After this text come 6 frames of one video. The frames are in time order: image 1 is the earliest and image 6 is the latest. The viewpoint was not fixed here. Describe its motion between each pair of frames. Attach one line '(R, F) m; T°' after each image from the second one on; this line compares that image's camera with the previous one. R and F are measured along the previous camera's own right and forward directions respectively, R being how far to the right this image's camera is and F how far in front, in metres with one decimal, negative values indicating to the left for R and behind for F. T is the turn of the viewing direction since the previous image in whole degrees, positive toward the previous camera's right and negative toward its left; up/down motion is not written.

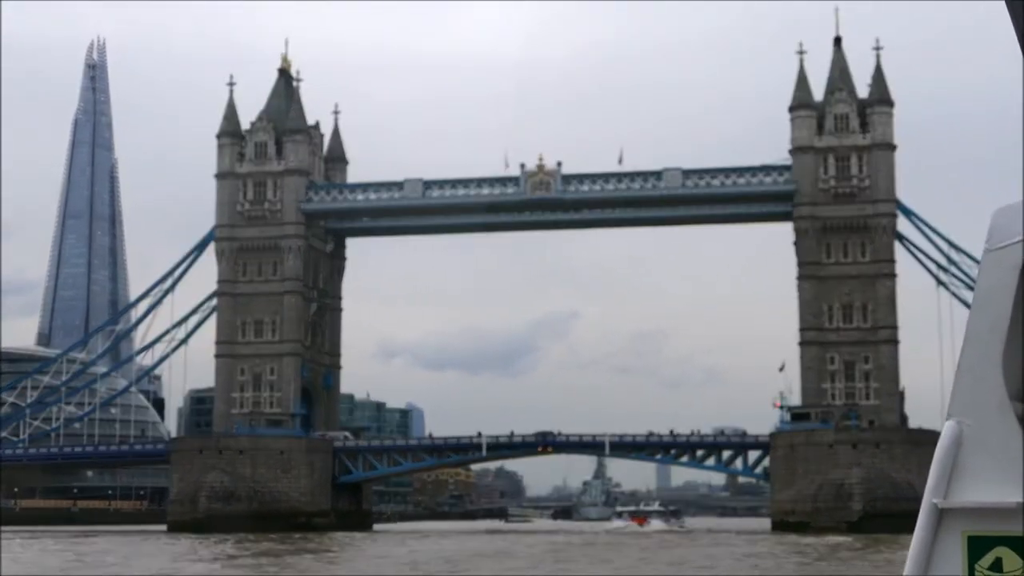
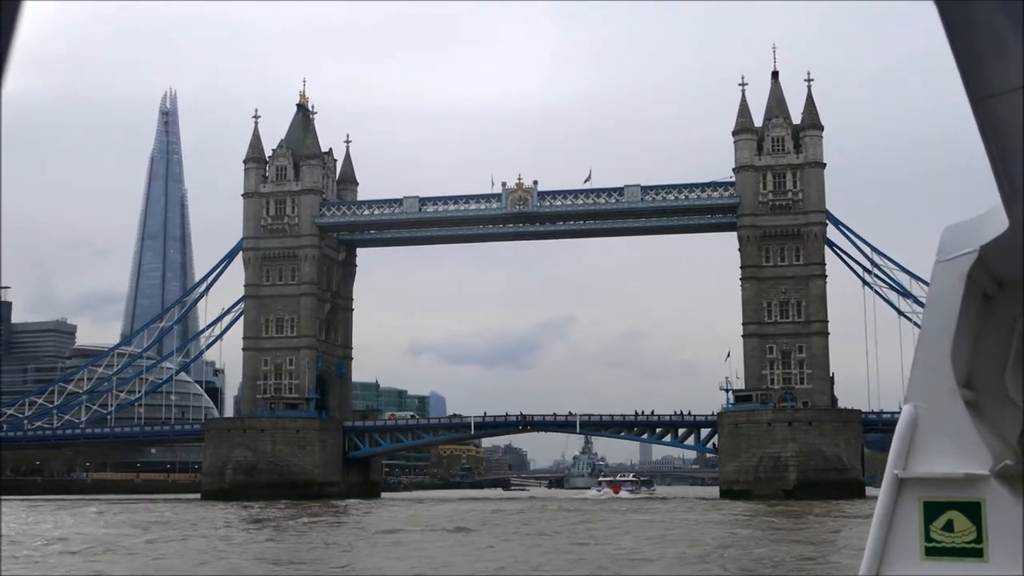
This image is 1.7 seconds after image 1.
(+1.0, -6.2) m; -1°
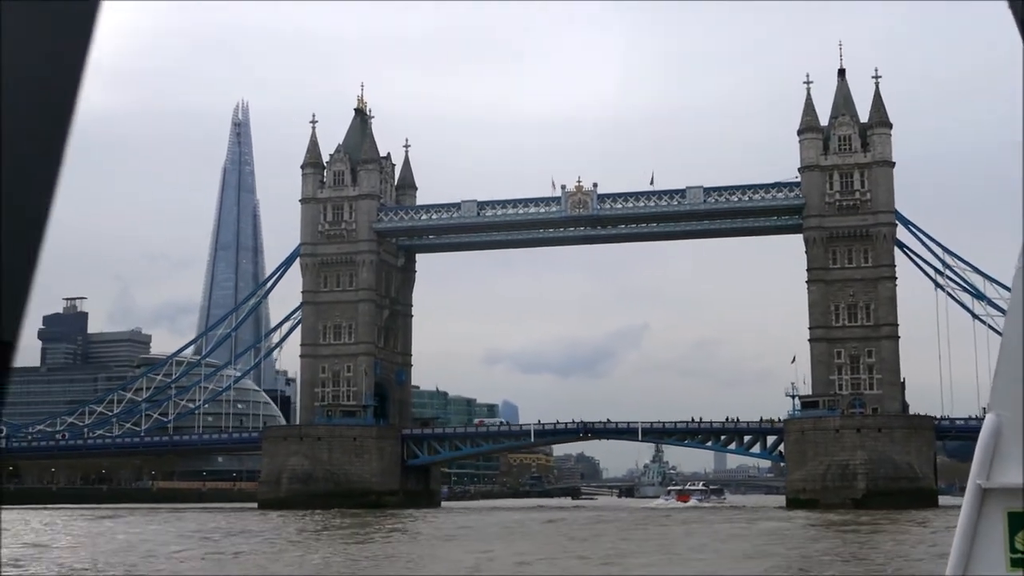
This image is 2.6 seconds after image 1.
(+0.9, +0.7) m; -4°
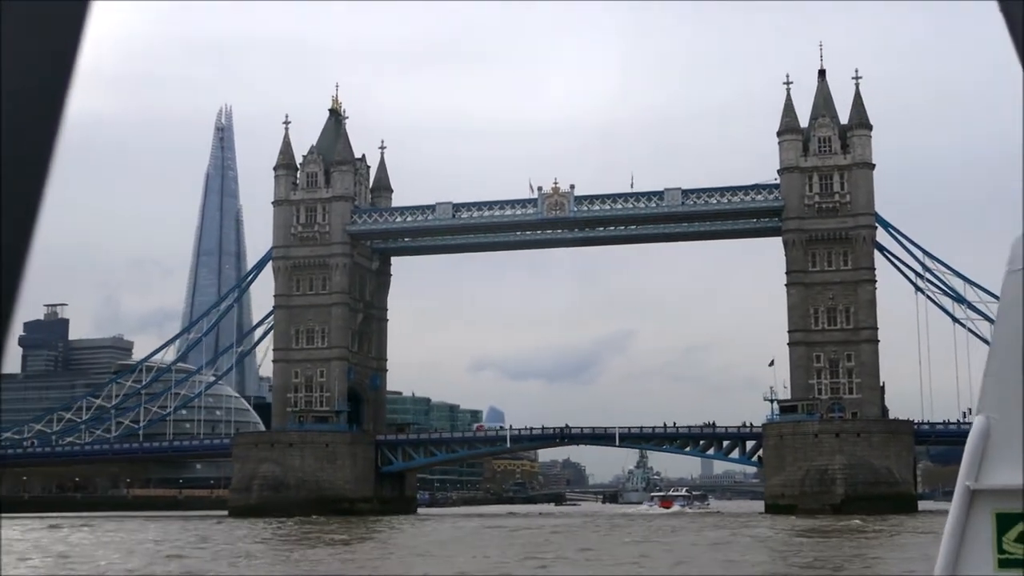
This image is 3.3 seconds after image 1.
(+0.7, +0.6) m; 0°
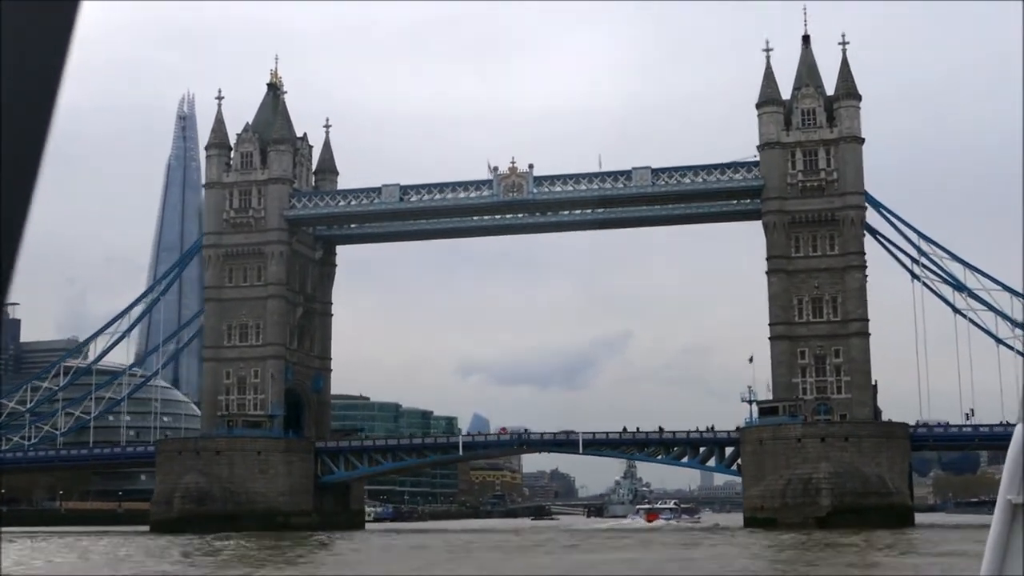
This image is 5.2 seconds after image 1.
(+2.0, +4.0) m; -1°
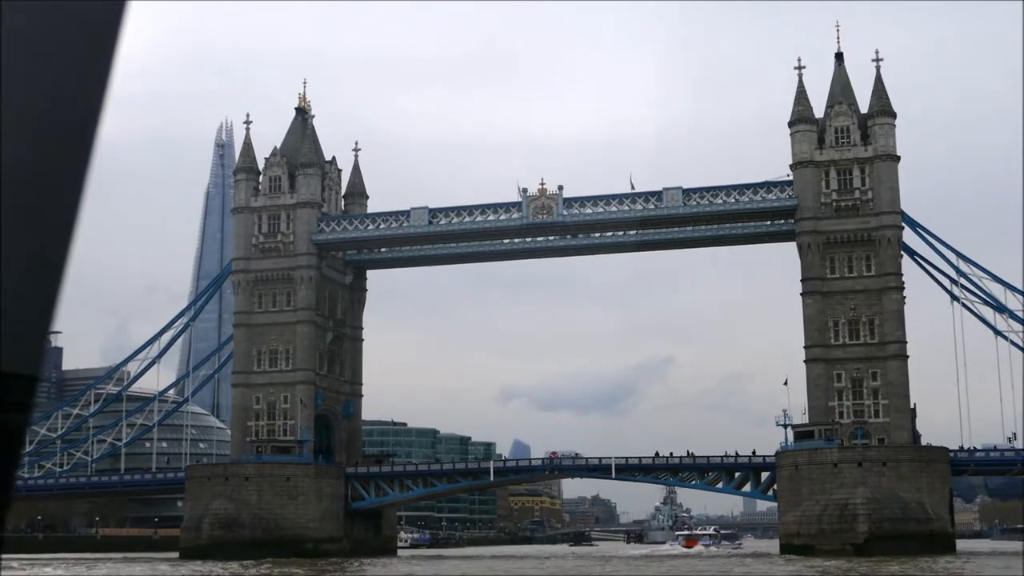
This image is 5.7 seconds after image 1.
(+0.6, +0.4) m; -2°
